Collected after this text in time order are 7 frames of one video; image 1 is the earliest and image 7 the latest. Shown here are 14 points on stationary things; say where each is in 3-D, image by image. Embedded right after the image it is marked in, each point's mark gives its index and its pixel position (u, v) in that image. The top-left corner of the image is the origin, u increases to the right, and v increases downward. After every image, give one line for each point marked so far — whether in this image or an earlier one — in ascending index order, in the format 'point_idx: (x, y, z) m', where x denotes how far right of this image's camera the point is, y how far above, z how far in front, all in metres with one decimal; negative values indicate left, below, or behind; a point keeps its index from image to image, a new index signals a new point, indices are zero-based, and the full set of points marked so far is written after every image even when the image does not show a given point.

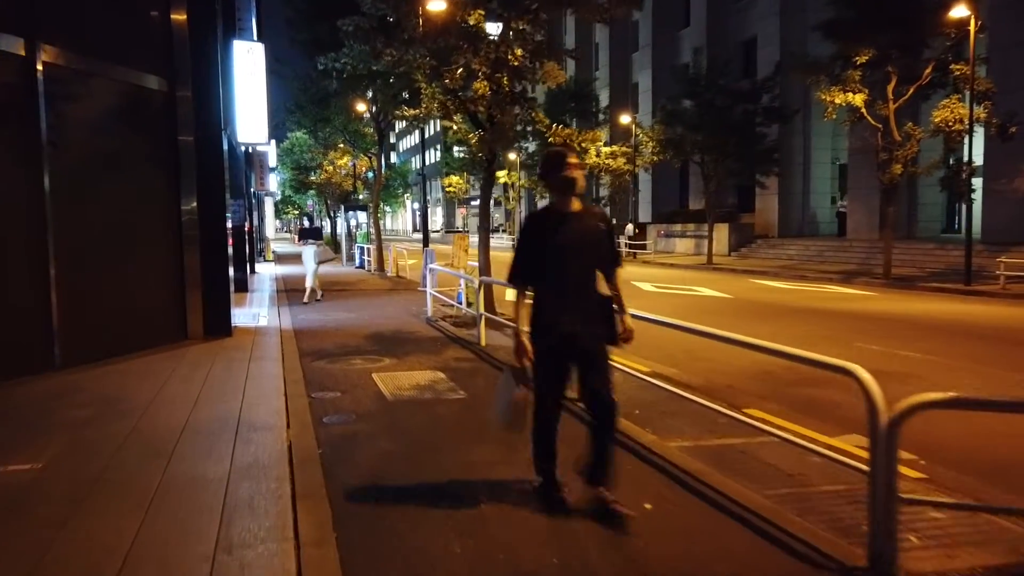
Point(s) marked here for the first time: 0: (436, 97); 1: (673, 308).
0: (-1.3, +3.5, +14.3) m
1: (+3.7, -0.5, +17.9) m
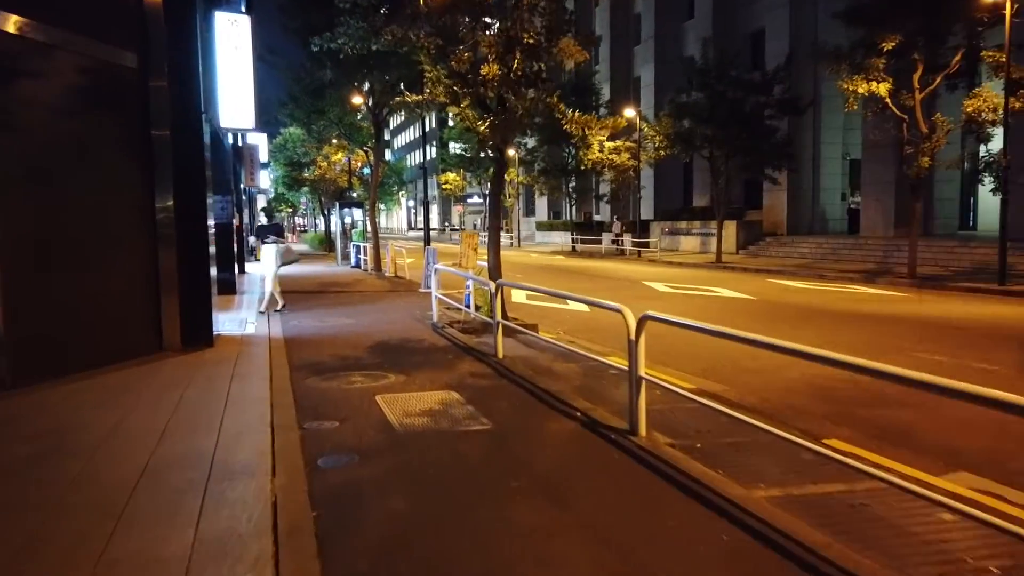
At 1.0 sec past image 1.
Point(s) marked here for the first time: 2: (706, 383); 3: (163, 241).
0: (-1.1, +3.4, +13.0) m
1: (+3.9, -0.5, +16.7) m
2: (+2.2, -1.1, +8.8) m
3: (-4.3, +0.6, +9.6) m
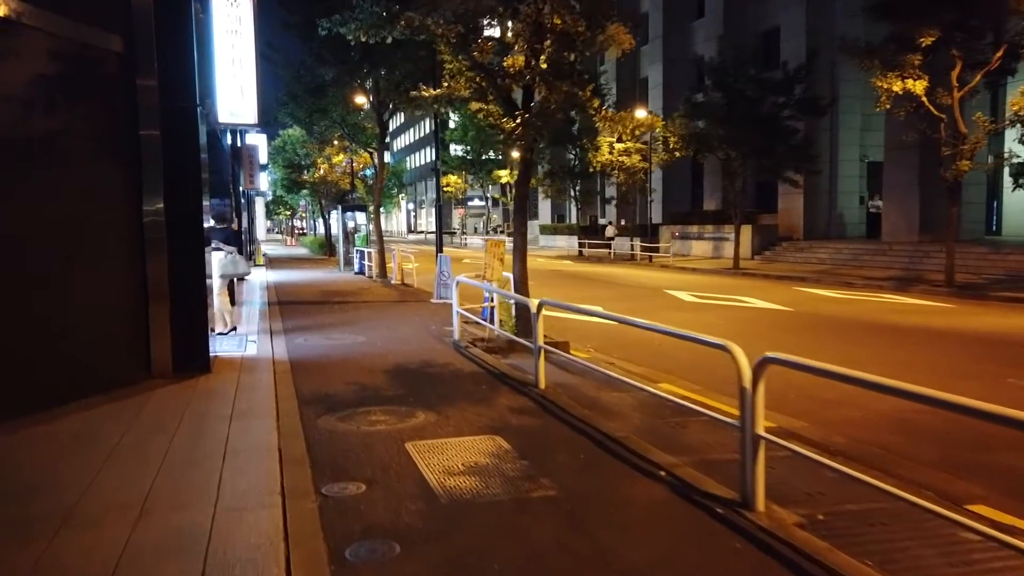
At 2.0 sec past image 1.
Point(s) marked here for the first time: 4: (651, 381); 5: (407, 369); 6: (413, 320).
0: (-0.7, +3.2, +11.8) m
1: (+4.3, -0.7, +15.5) m
2: (+2.6, -1.3, +7.6) m
3: (-3.9, +0.4, +8.4) m
4: (+1.6, -1.1, +9.2) m
5: (-1.2, -0.9, +8.9) m
6: (-1.7, -0.6, +13.6) m
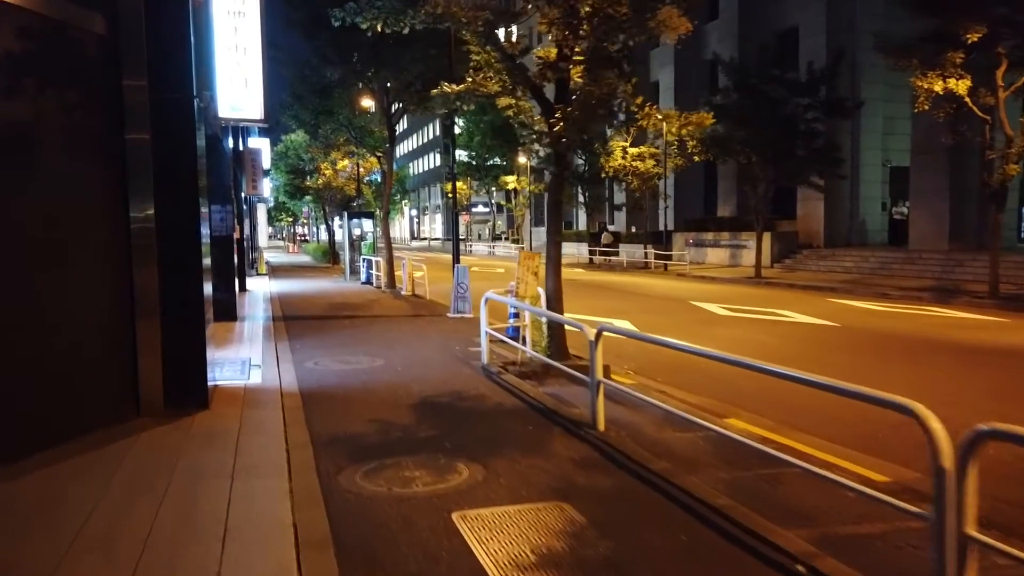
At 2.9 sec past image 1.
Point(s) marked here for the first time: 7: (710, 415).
0: (-0.3, +3.0, +10.7) m
1: (+4.7, -1.0, +14.3) m
2: (+3.1, -1.5, +6.4) m
3: (-3.5, +0.2, +7.2) m
4: (+2.1, -1.3, +8.0) m
5: (-0.7, -1.1, +7.7) m
6: (-1.3, -0.8, +12.4) m
7: (+2.0, -1.3, +7.9) m
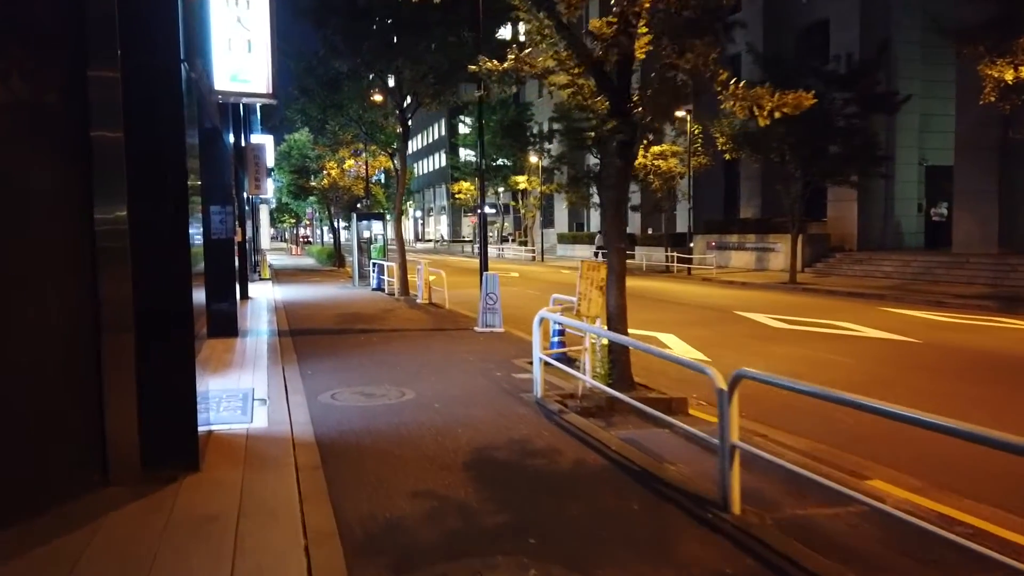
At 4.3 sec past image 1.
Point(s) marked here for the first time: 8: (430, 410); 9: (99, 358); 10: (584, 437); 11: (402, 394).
0: (+0.4, +2.8, +8.9) m
1: (+5.4, -1.1, +12.5) m
2: (+3.7, -1.6, +4.7) m
3: (-2.9, +0.1, +5.5) m
4: (+2.7, -1.5, +6.3) m
5: (-0.1, -1.3, +5.9) m
6: (-0.7, -1.0, +10.7) m
7: (+2.6, -1.5, +6.2) m
8: (-0.8, -1.2, +7.7) m
9: (-2.9, -0.5, +5.5) m
10: (+0.6, -1.3, +6.7) m
11: (-1.2, -1.1, +8.4) m
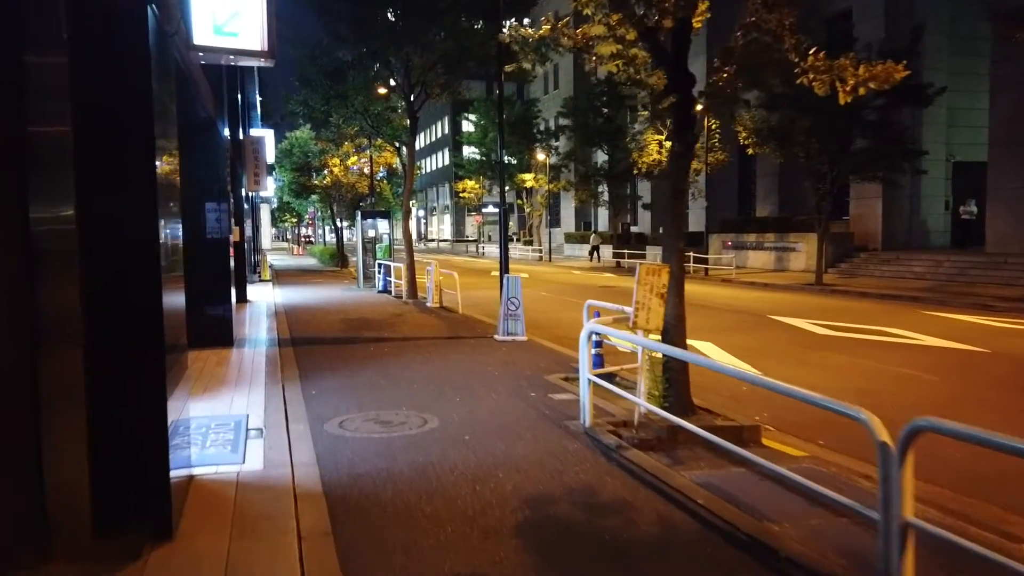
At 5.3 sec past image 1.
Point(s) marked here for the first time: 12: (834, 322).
0: (+0.7, +2.8, +7.6) m
1: (+5.8, -1.2, +11.2) m
2: (+4.0, -1.7, +3.3) m
3: (-2.5, 0.0, +4.2) m
4: (+3.1, -1.6, +4.9) m
5: (+0.2, -1.4, +4.6) m
6: (-0.3, -1.0, +9.3) m
7: (+3.0, -1.5, +4.8) m
8: (-0.4, -1.3, +6.3) m
9: (-2.5, -0.6, +4.2) m
10: (+1.0, -1.3, +5.4) m
11: (-0.8, -1.2, +7.1) m
12: (+6.8, -0.7, +16.4) m
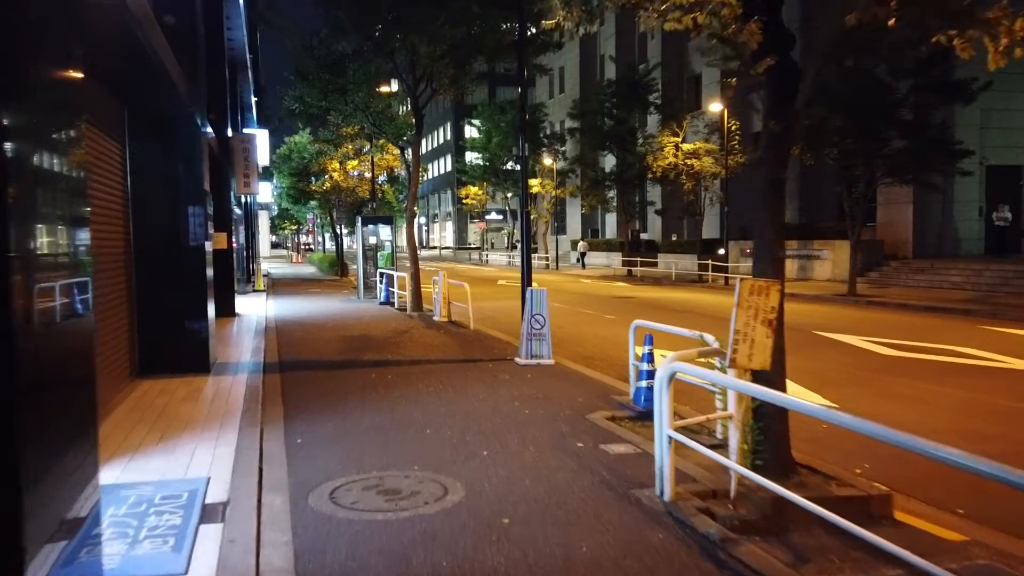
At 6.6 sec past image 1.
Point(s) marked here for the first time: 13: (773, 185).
0: (+1.1, +2.6, +5.8) m
1: (+6.1, -1.4, +9.4) m
2: (+4.4, -1.8, +1.5) m
3: (-2.1, -0.1, +2.4) m
4: (+3.4, -1.7, +3.1) m
5: (+0.6, -1.5, +2.8) m
6: (+0.1, -1.2, +7.5) m
7: (+3.3, -1.7, +3.0) m
8: (-0.1, -1.4, +4.5) m
9: (-2.2, -0.7, +2.4) m
10: (+1.3, -1.5, +3.6) m
11: (-0.5, -1.3, +5.3) m
12: (+7.1, -1.0, +14.6) m
13: (+1.9, +0.7, +5.7) m
